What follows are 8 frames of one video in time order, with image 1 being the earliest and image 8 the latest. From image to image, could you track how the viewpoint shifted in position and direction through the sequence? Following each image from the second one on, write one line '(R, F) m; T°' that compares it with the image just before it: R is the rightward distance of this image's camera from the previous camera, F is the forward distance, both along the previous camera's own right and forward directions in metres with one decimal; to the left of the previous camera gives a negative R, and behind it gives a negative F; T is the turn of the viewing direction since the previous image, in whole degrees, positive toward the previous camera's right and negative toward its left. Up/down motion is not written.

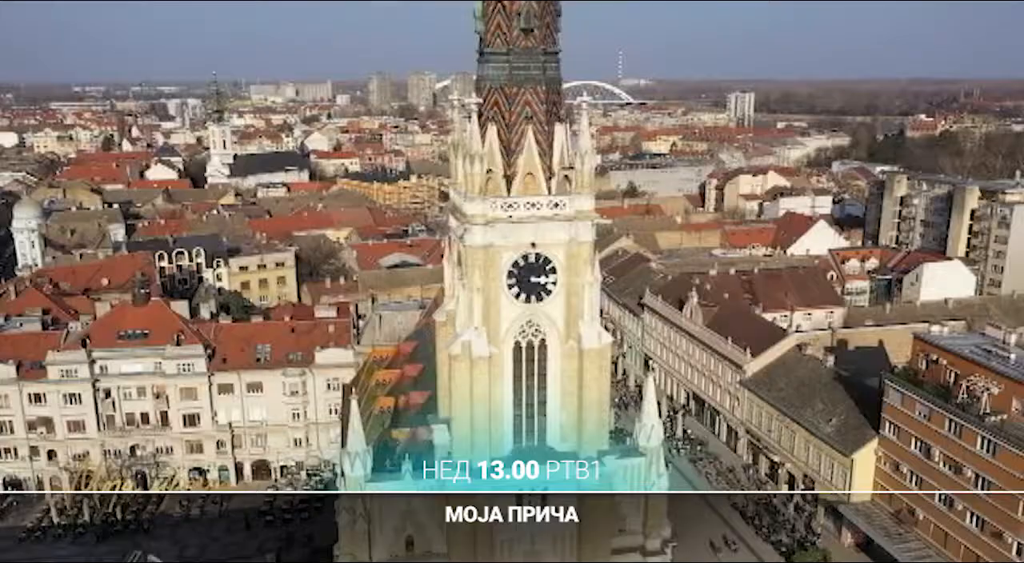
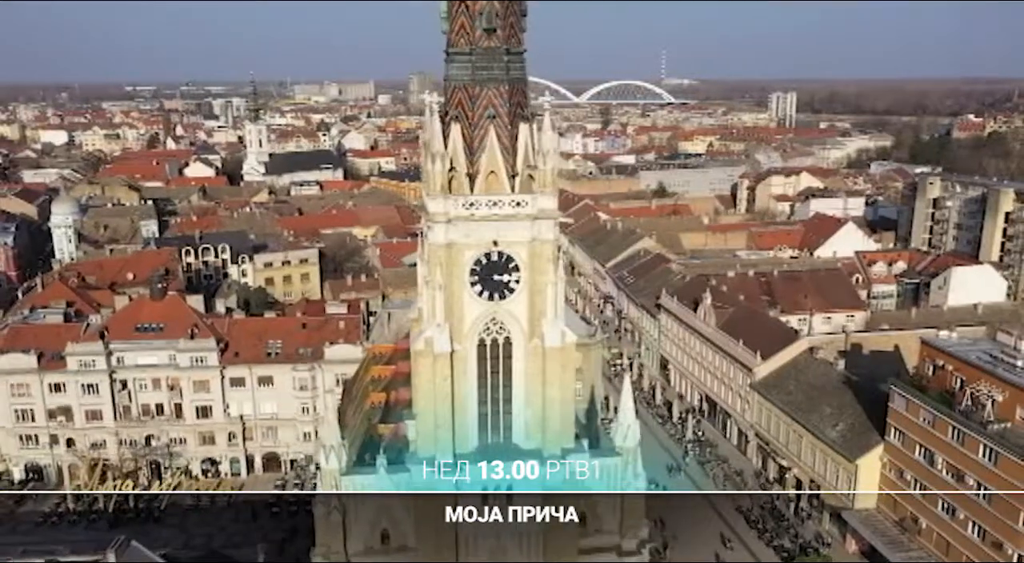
(+1.7, -0.1) m; -3°
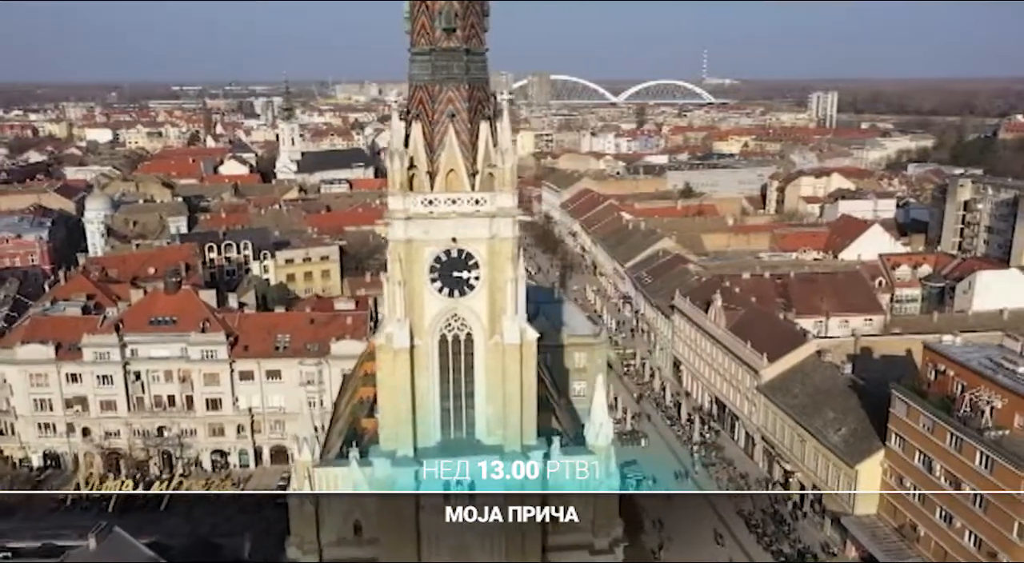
(+1.7, -0.1) m; -3°
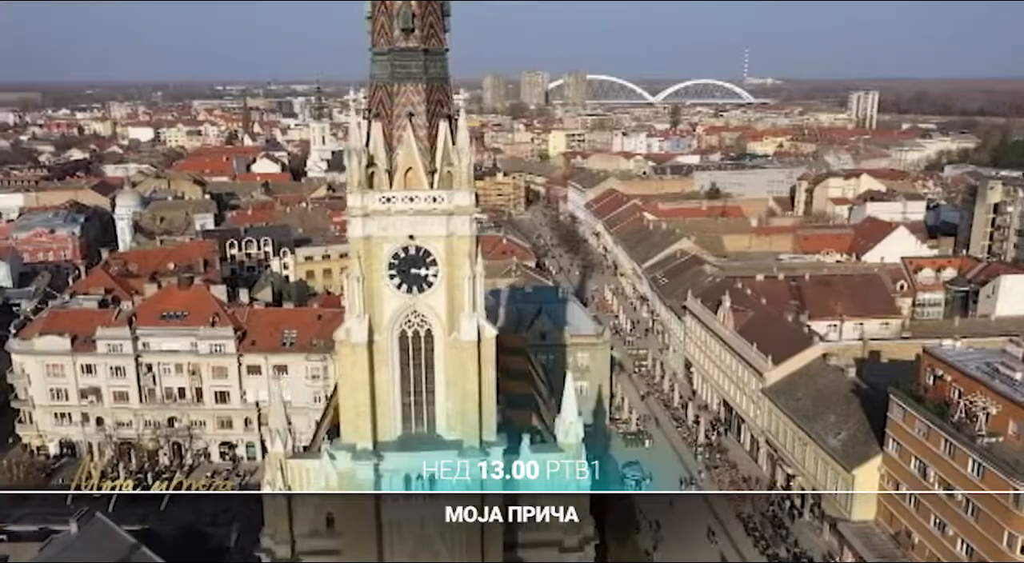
(+1.8, -0.1) m; -3°
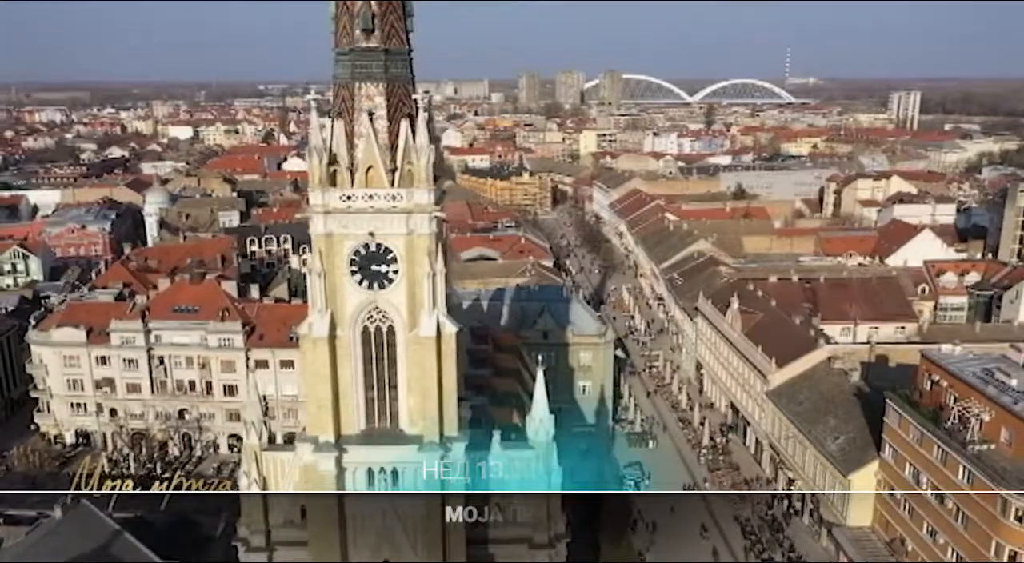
(+1.7, -0.1) m; -3°
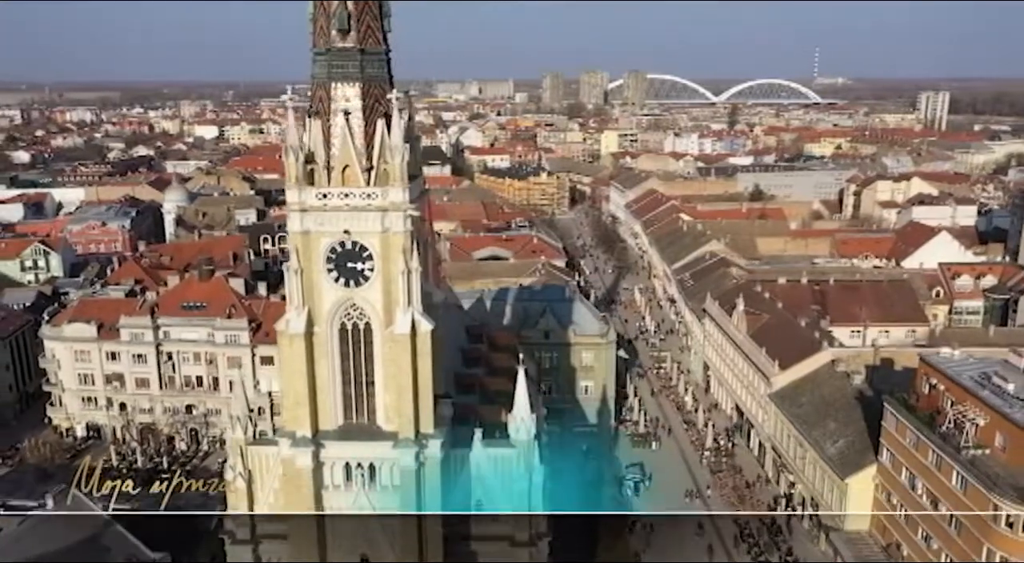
(+1.1, -0.1) m; -2°
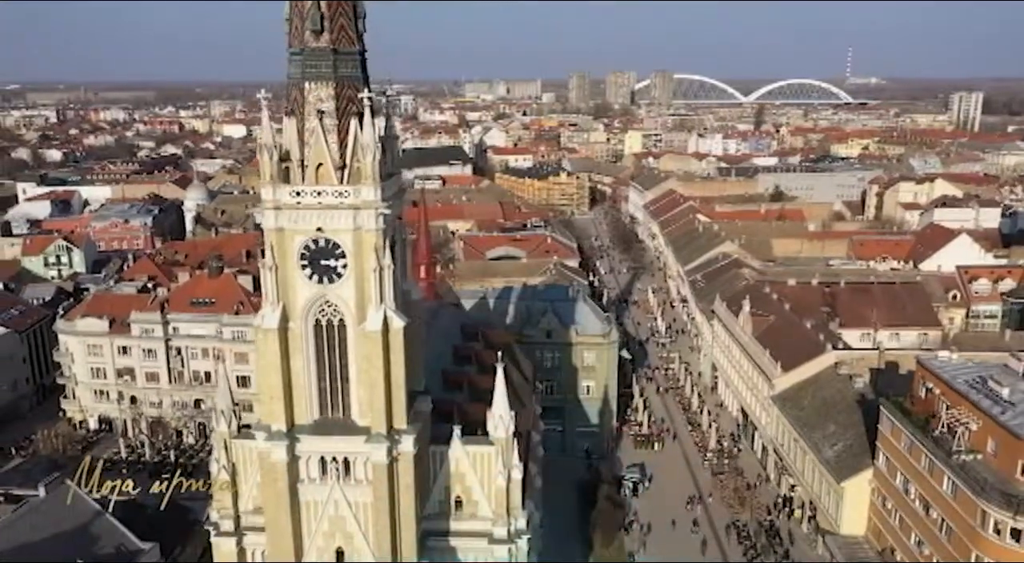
(+1.3, -0.1) m; -2°
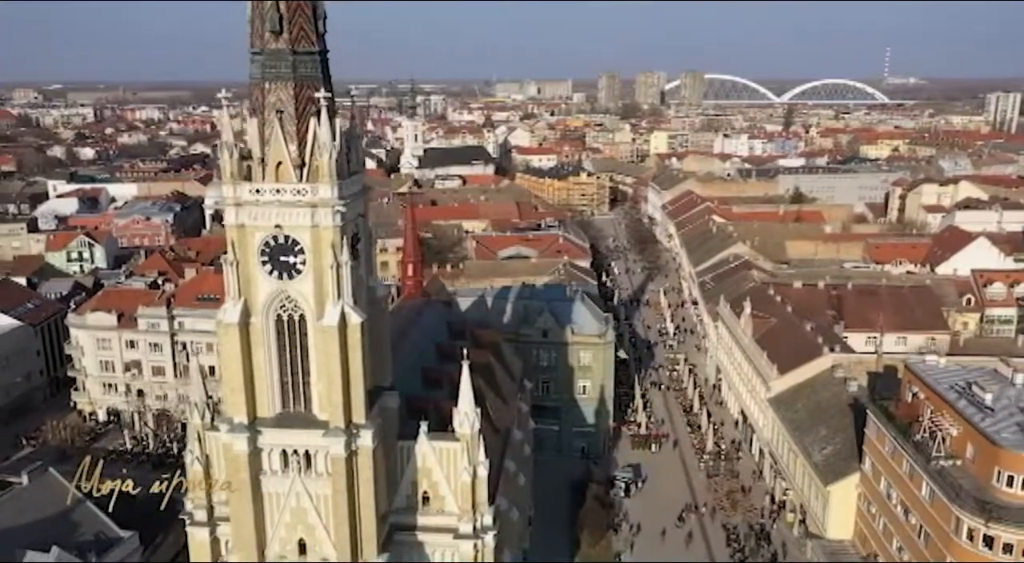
(+1.8, -0.1) m; -2°
